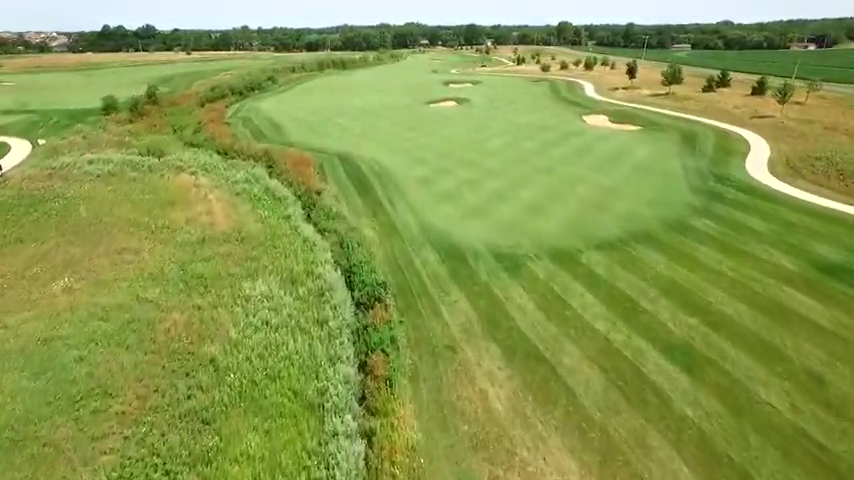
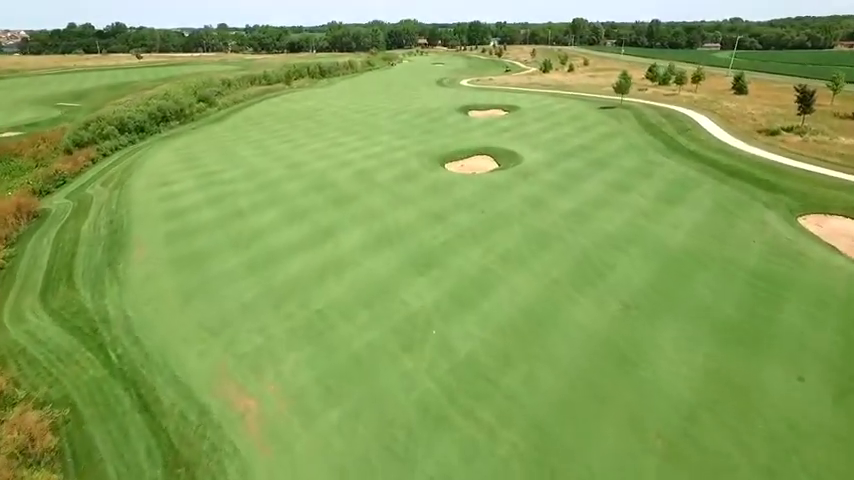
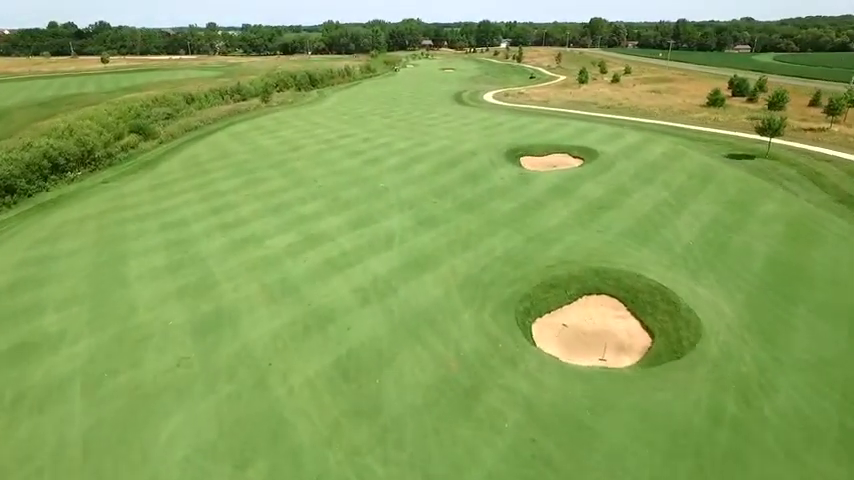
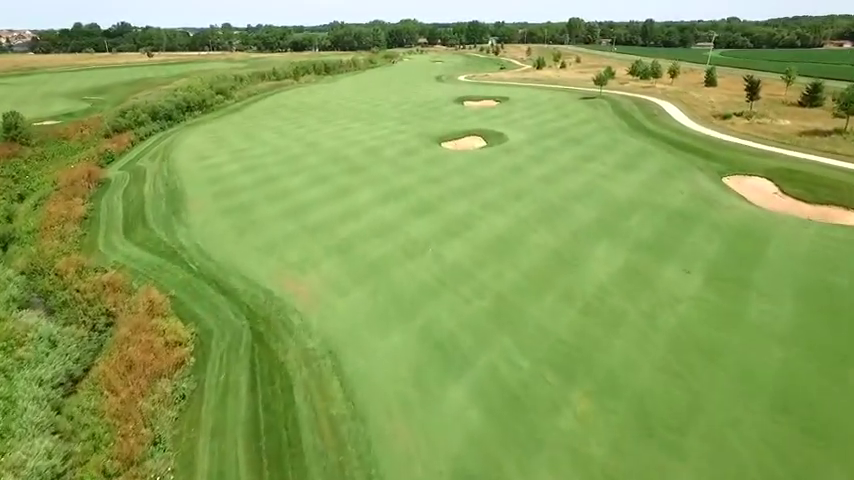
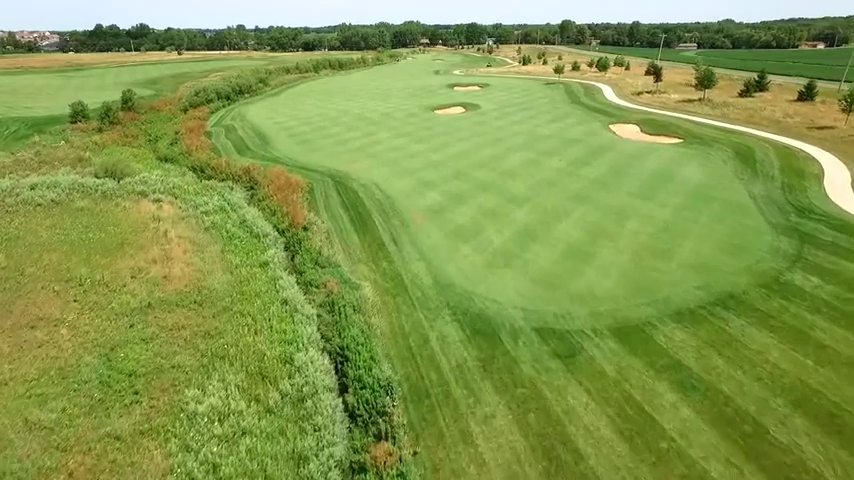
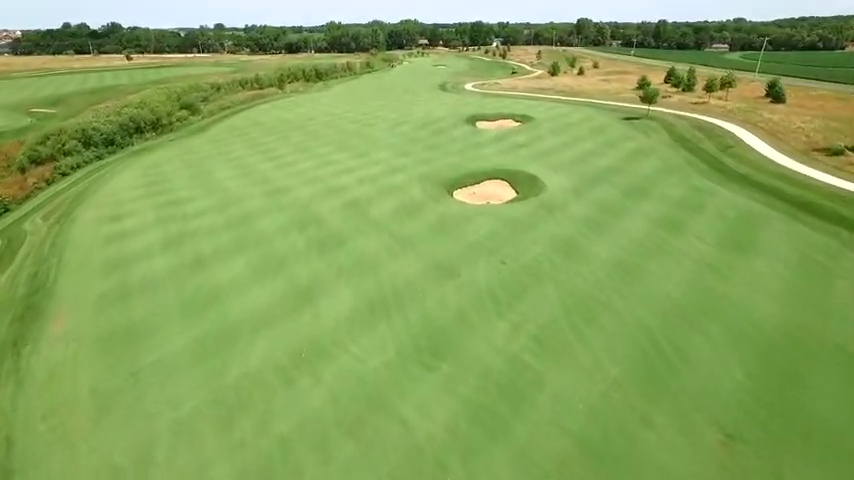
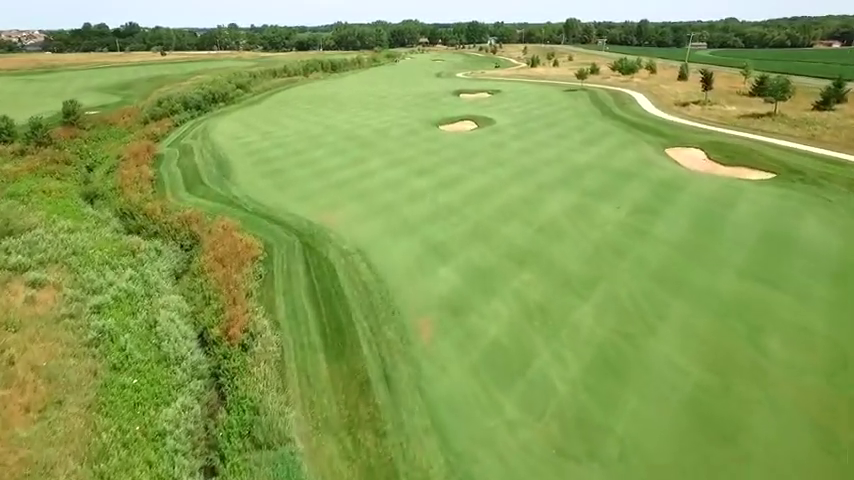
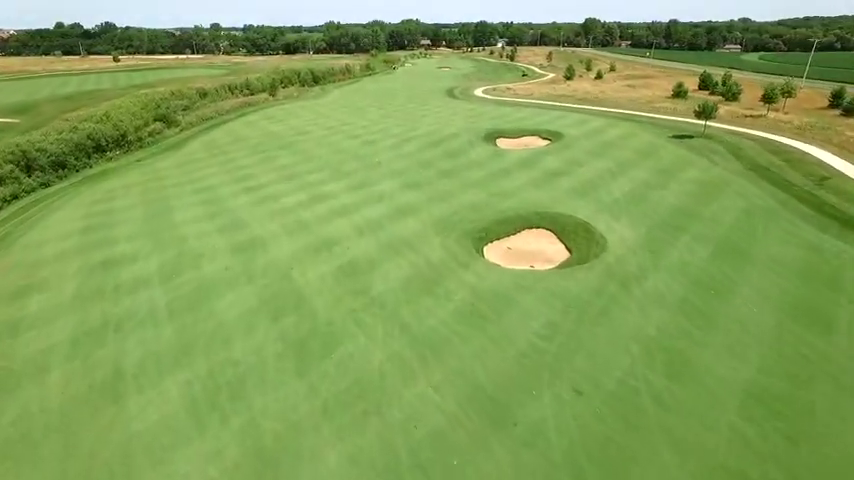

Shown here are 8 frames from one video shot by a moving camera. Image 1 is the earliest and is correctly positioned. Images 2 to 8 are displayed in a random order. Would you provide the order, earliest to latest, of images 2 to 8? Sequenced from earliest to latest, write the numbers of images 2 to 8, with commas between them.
5, 7, 4, 2, 6, 8, 3
